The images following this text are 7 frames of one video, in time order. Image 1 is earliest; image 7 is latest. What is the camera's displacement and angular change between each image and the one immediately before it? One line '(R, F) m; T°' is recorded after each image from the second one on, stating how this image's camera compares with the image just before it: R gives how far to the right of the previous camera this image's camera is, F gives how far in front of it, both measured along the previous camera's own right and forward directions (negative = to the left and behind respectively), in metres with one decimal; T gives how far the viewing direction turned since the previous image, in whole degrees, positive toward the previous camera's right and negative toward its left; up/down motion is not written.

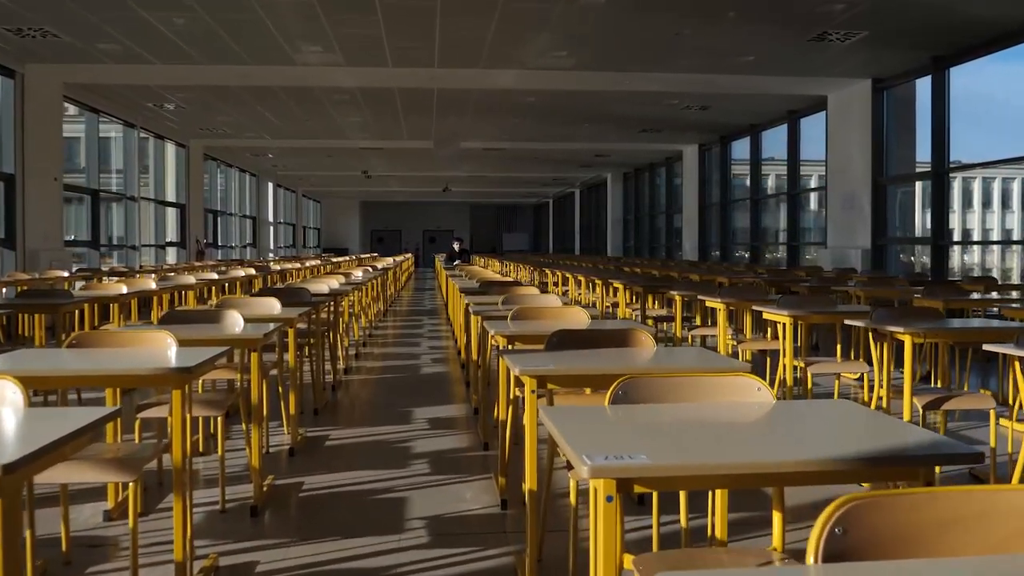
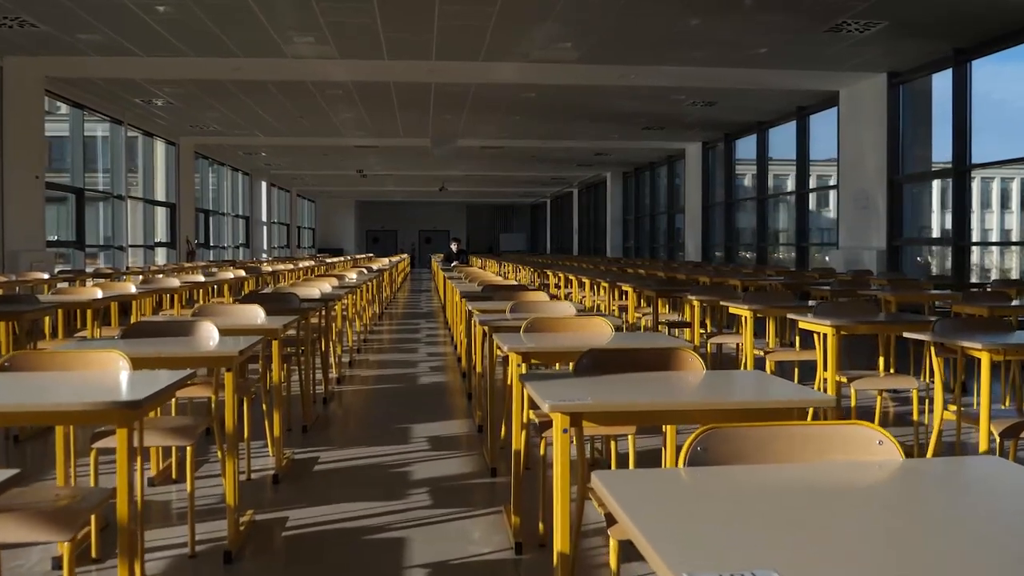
(-0.1, +0.4) m; 0°
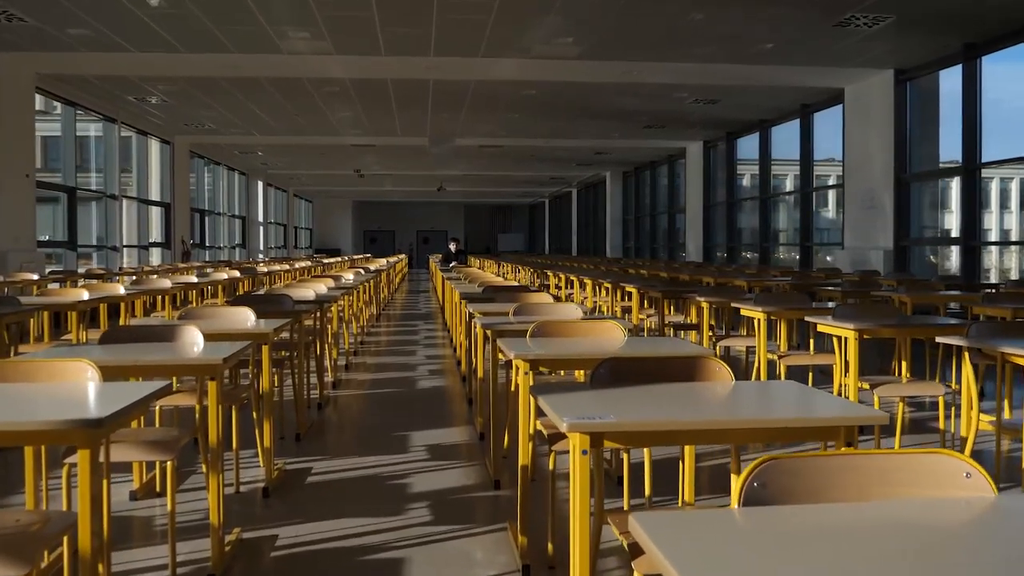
(0.0, +0.2) m; 0°
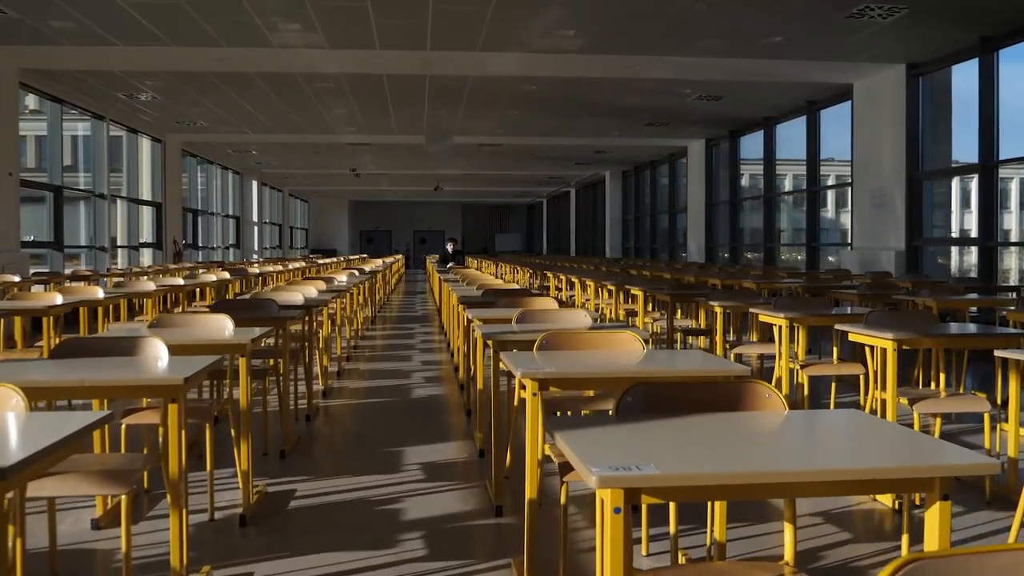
(0.0, +0.3) m; 0°
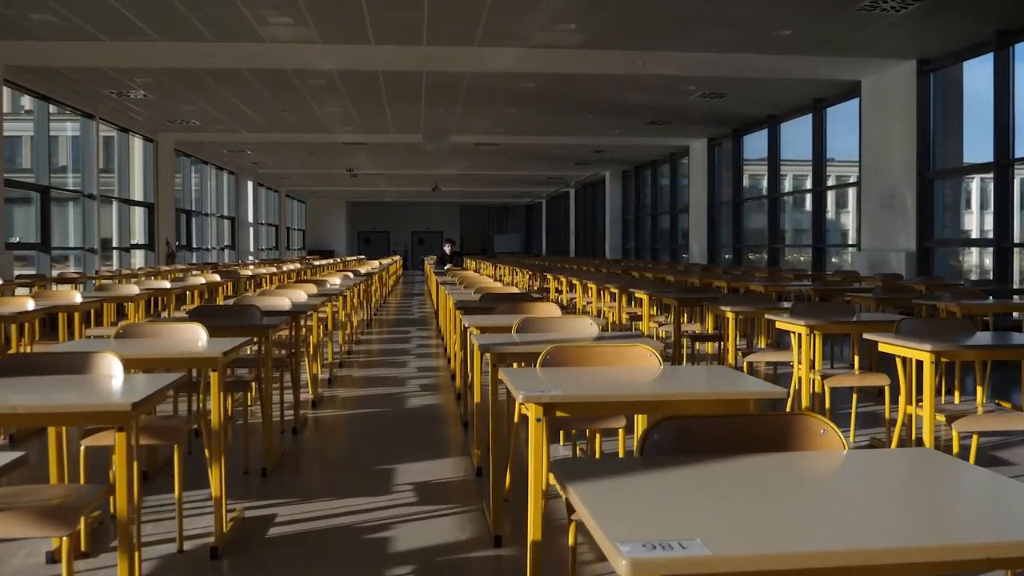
(0.0, +0.3) m; 0°
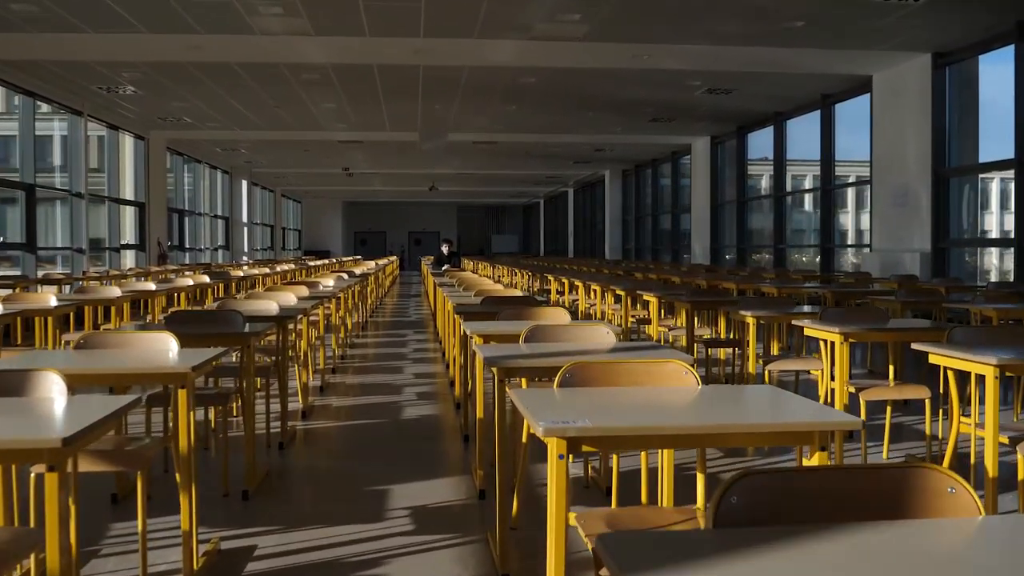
(0.0, +0.3) m; 0°
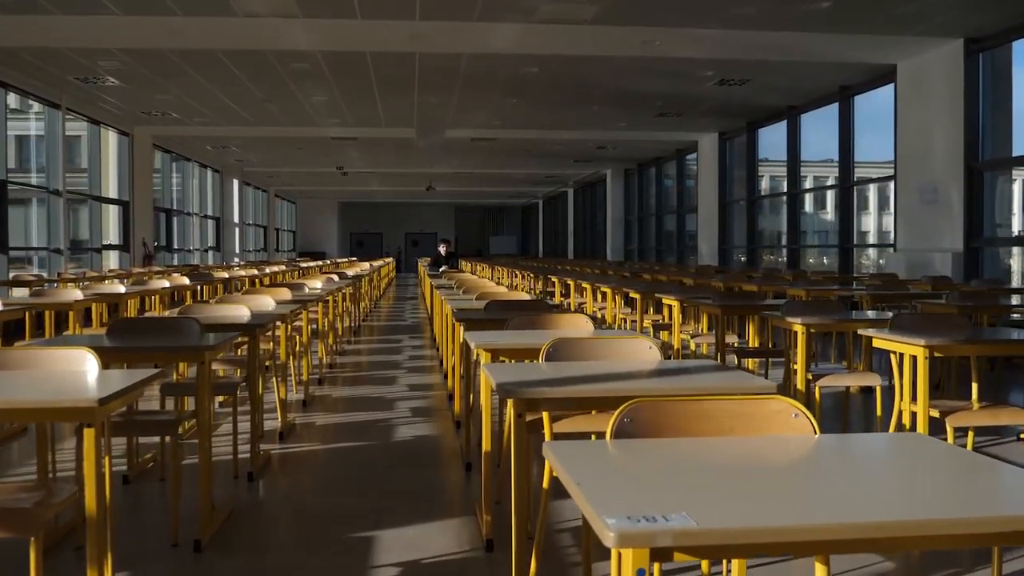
(-0.1, +0.6) m; 0°
